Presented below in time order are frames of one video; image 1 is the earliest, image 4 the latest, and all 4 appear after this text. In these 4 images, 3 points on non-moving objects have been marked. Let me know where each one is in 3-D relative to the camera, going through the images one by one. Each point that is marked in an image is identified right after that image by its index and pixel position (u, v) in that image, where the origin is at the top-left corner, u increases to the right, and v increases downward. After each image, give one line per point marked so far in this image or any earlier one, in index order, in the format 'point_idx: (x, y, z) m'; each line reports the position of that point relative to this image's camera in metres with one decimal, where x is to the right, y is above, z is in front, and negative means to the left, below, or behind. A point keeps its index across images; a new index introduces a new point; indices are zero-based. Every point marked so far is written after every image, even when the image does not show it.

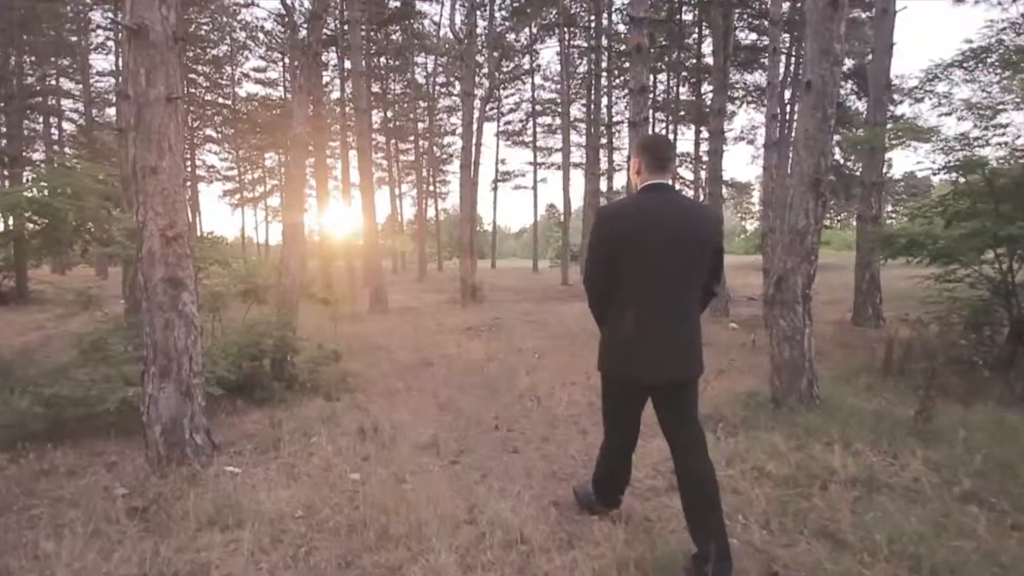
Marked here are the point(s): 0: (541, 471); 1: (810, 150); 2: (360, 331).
0: (+0.2, -1.4, +5.0) m
1: (+2.7, +1.2, +6.0) m
2: (-2.7, -0.8, +11.9) m
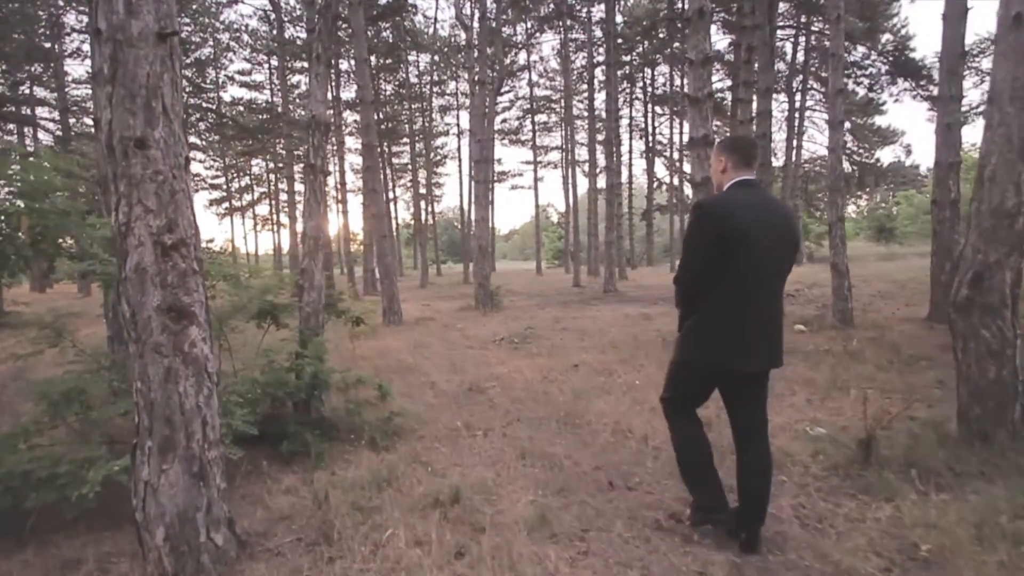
0: (+1.1, -1.4, +3.5) m
1: (+3.5, +1.3, +4.5) m
2: (-2.0, -1.0, +10.3) m
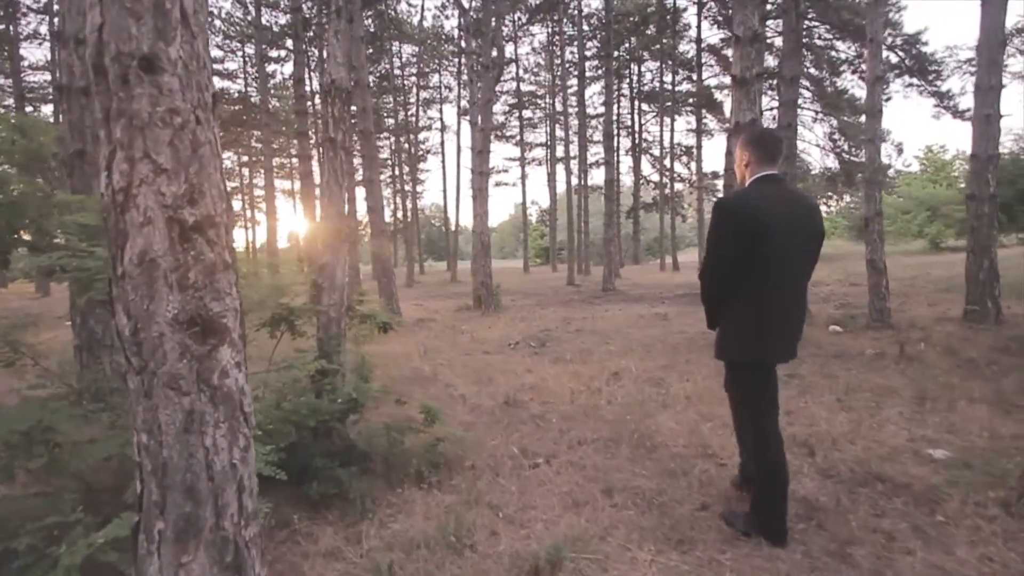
0: (+1.7, -1.4, +2.5) m
1: (+4.0, +1.3, +3.6) m
2: (-1.7, -0.9, +9.2) m
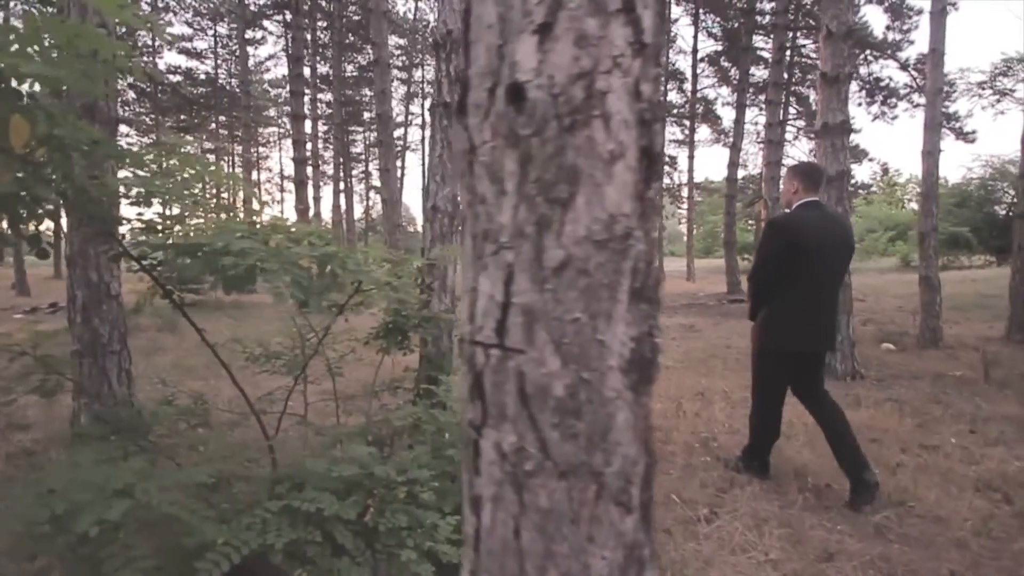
0: (+2.8, -1.5, +1.6) m
1: (+5.1, +1.1, +2.9) m
2: (-1.0, -1.0, +8.1) m
